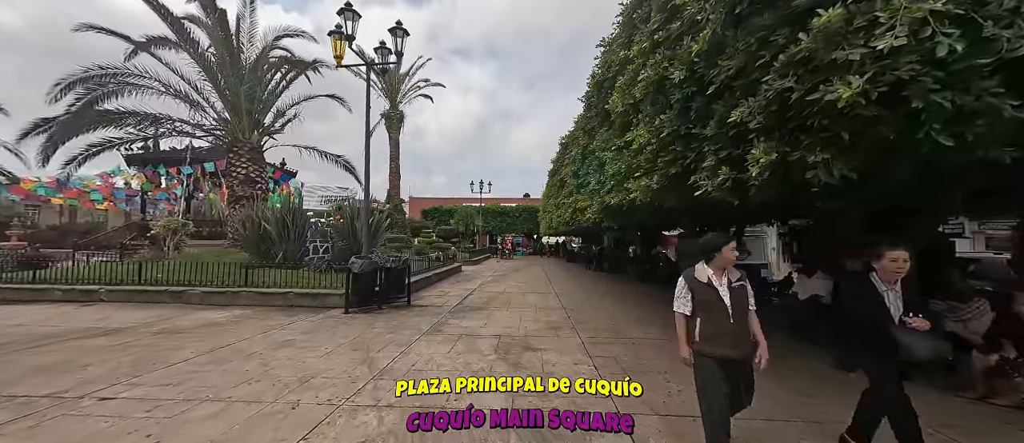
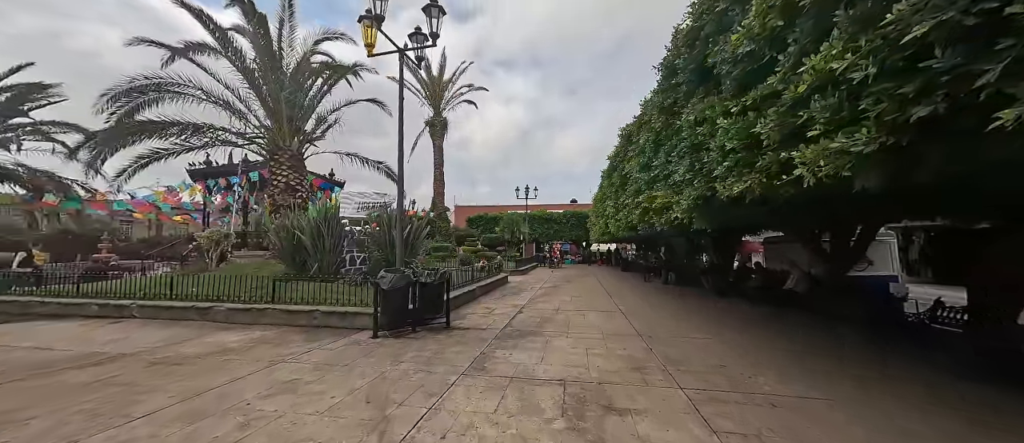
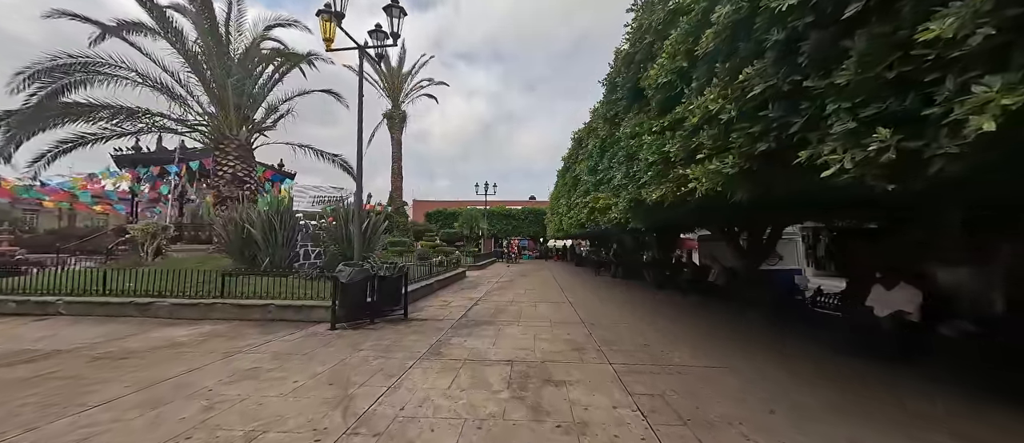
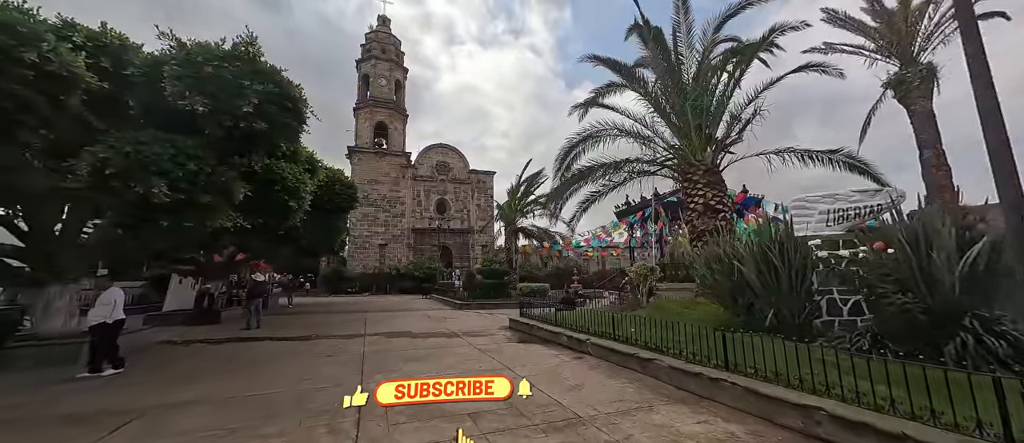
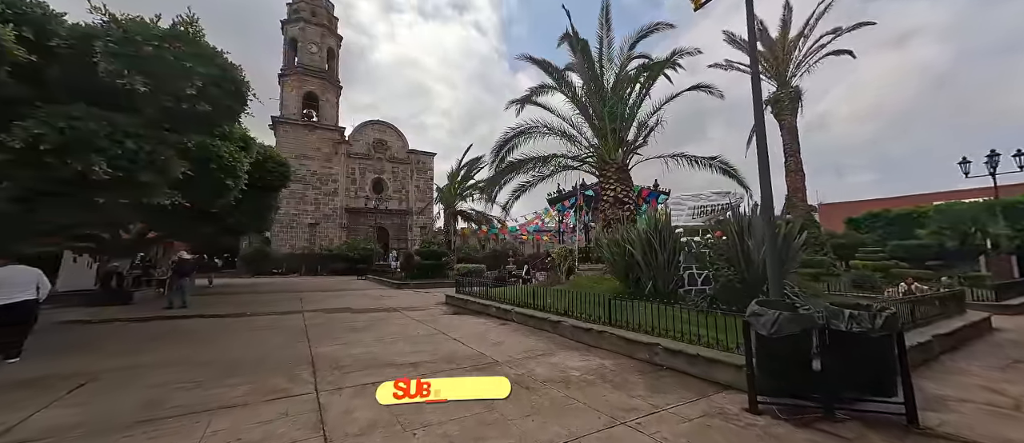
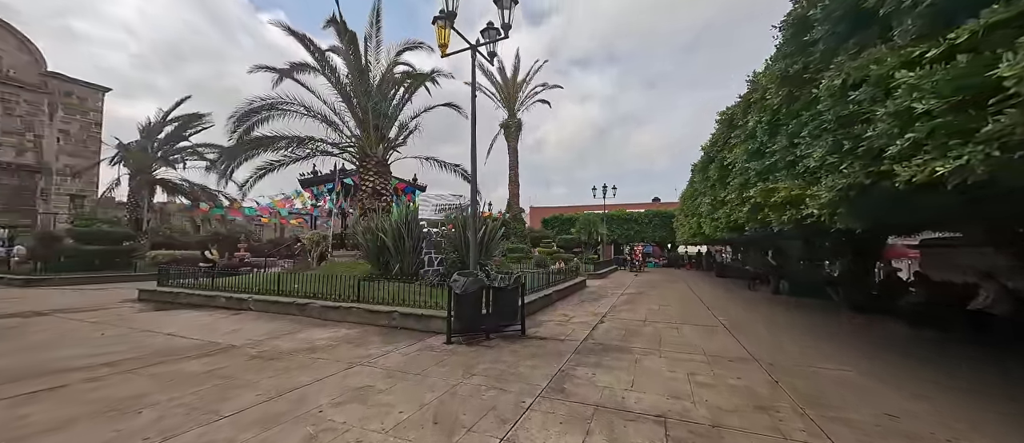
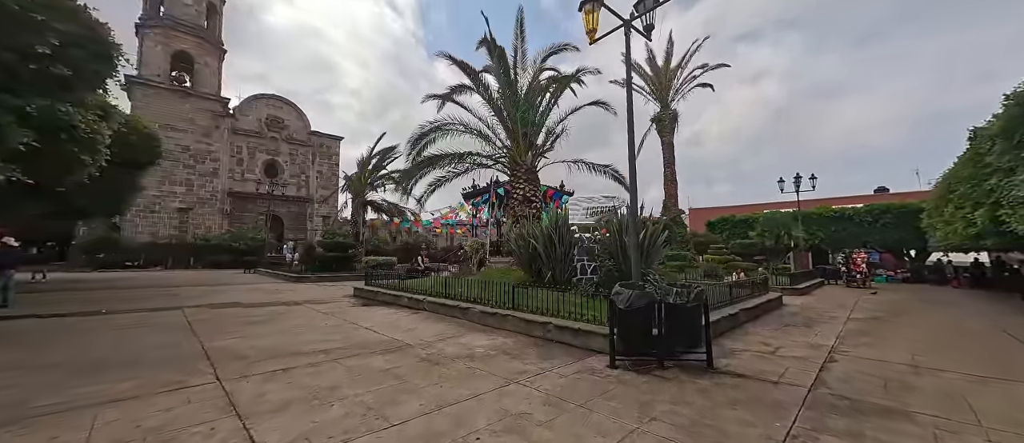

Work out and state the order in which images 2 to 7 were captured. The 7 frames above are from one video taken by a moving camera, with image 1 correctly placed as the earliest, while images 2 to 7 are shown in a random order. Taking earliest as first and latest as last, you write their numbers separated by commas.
3, 2, 6, 7, 5, 4
